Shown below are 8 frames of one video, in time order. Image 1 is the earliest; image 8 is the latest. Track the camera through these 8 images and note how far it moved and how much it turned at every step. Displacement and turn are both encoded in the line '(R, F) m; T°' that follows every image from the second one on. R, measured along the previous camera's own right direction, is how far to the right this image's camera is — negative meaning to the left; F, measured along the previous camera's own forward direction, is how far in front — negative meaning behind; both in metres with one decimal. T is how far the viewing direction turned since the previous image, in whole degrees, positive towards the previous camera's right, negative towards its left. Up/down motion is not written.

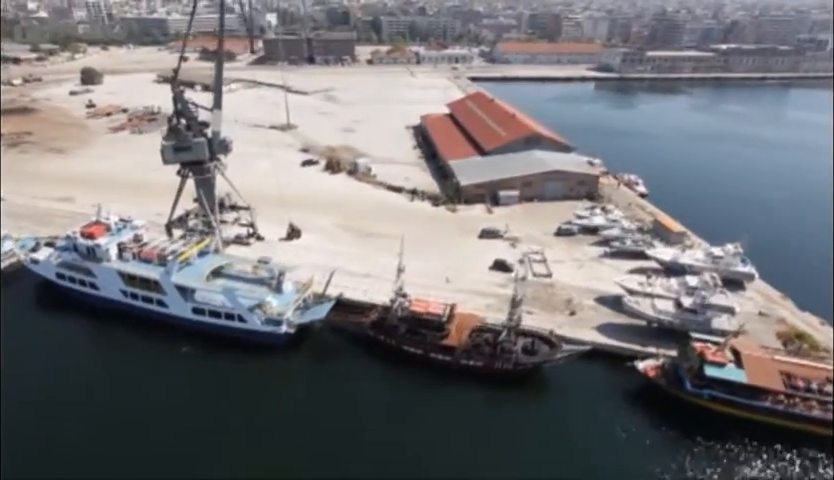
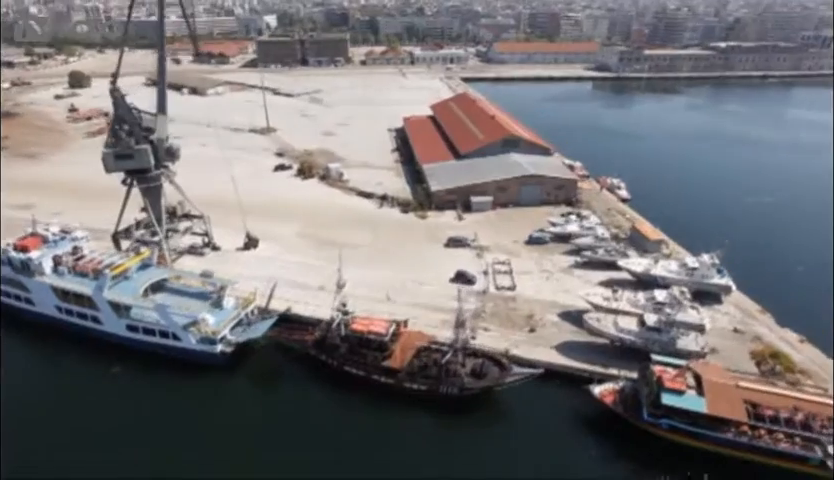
(+2.4, +1.2) m; -1°
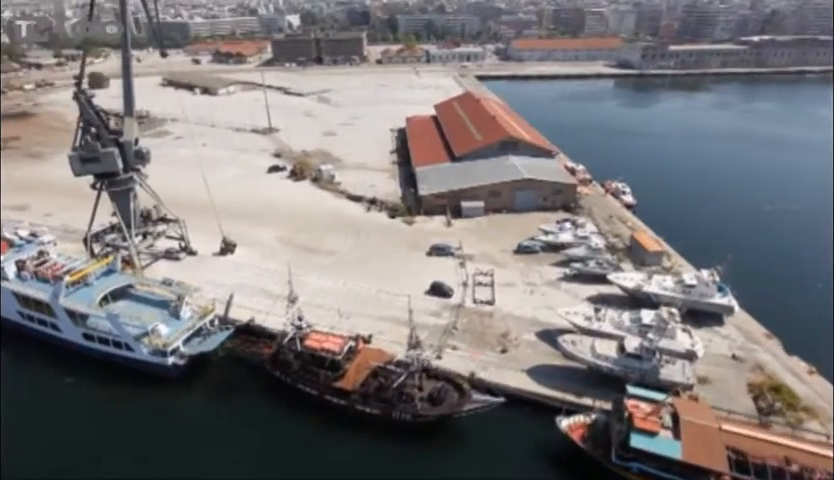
(+2.4, +1.3) m; -3°
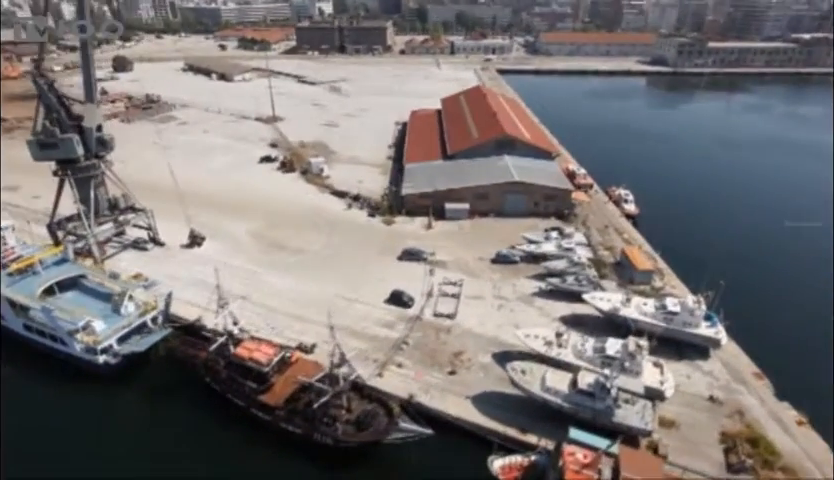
(+2.9, +1.5) m; -4°
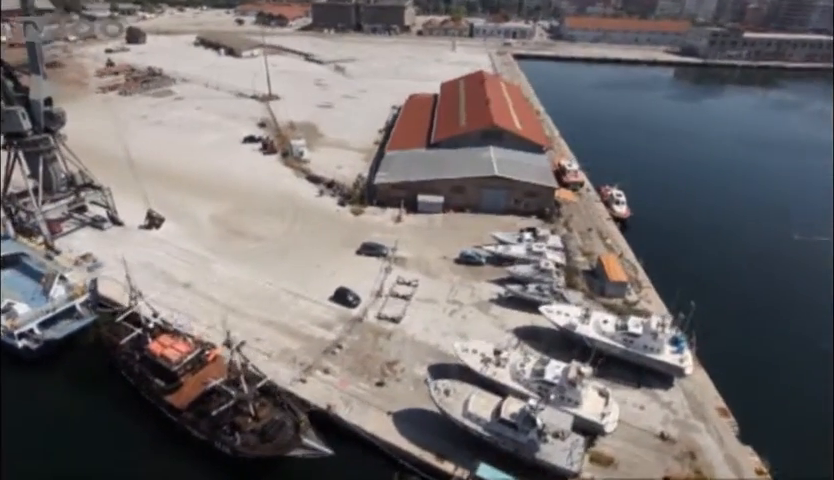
(+2.9, +1.5) m; -3°
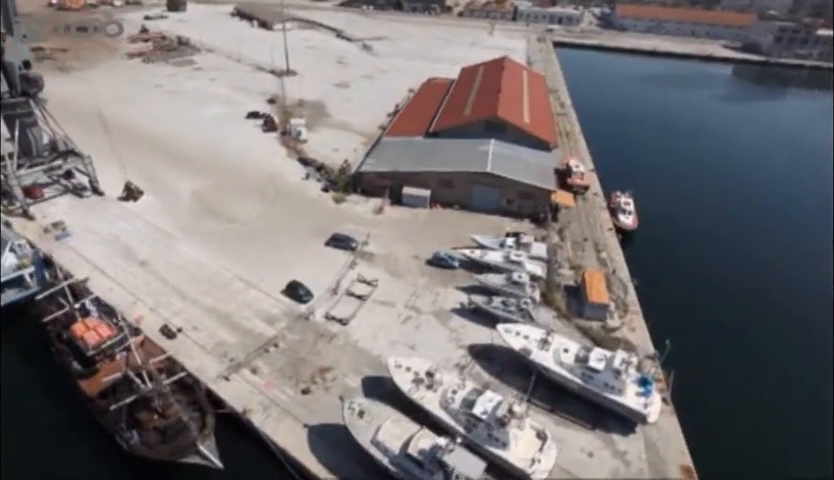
(+2.8, +1.5) m; -5°
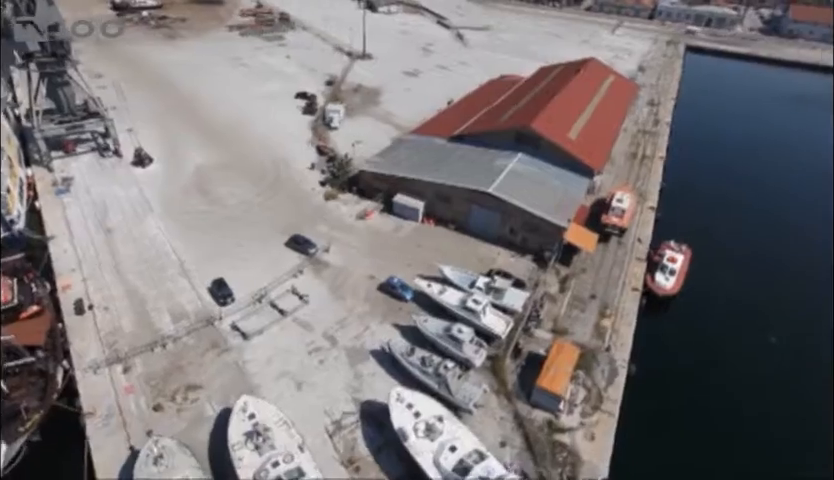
(+5.4, +3.5) m; -14°
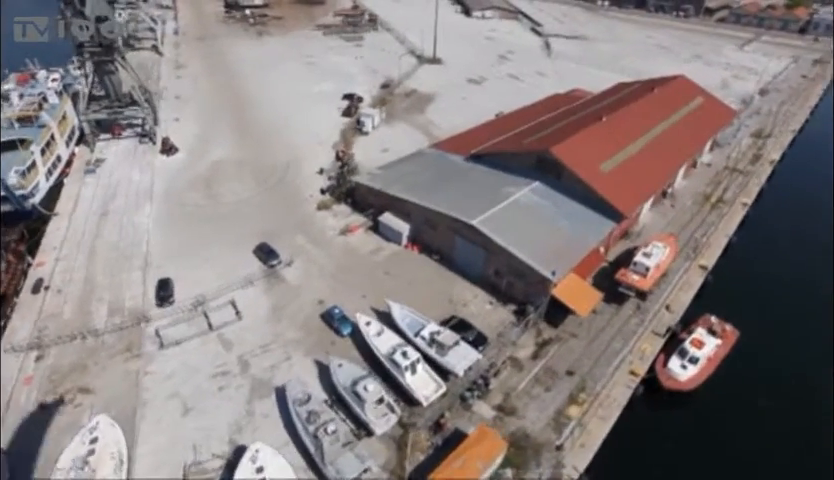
(+4.6, +2.6) m; -13°
